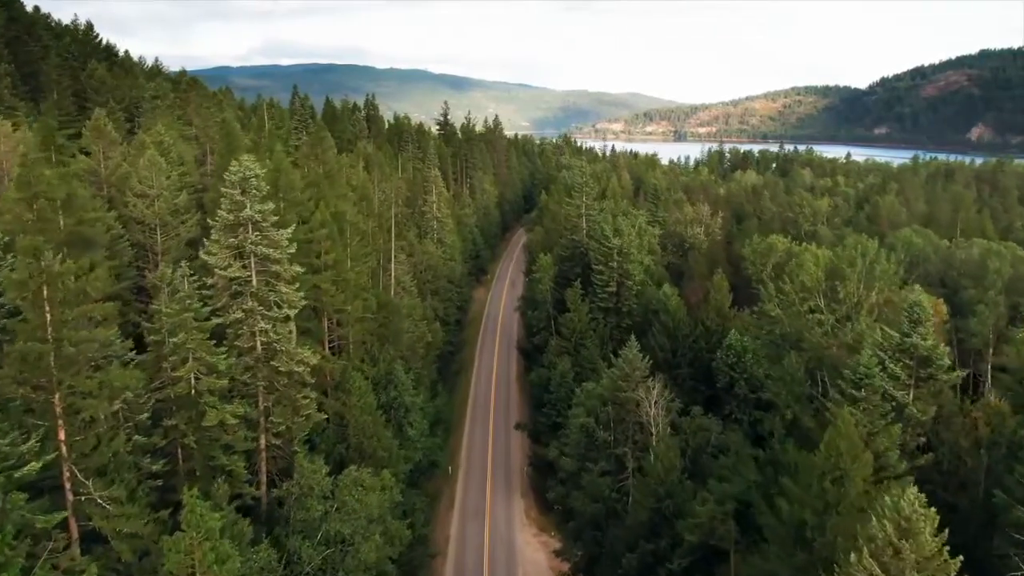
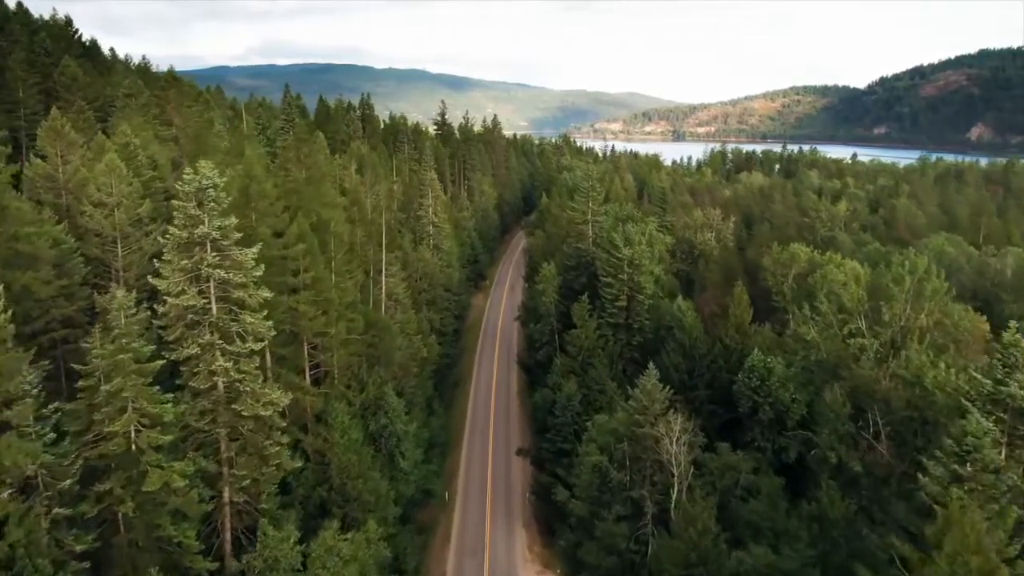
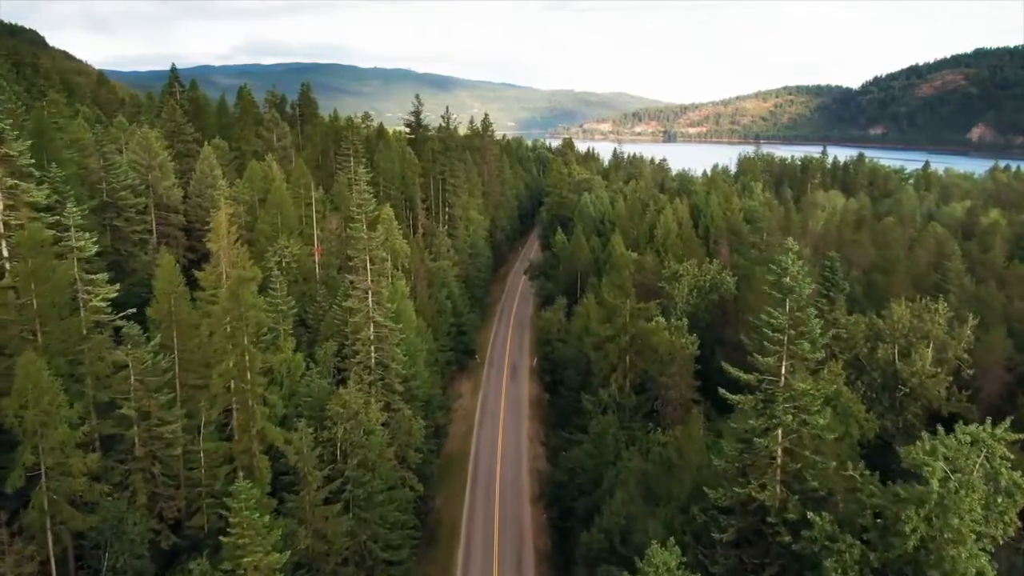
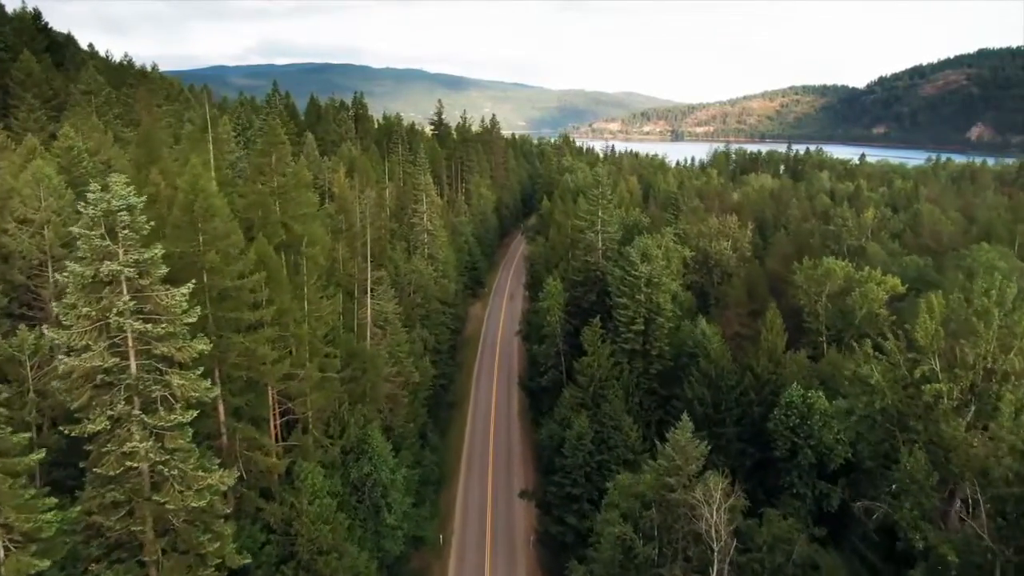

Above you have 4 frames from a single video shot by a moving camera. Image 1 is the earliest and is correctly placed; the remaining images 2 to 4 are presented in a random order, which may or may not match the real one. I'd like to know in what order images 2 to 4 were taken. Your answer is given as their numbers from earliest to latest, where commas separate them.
2, 4, 3
